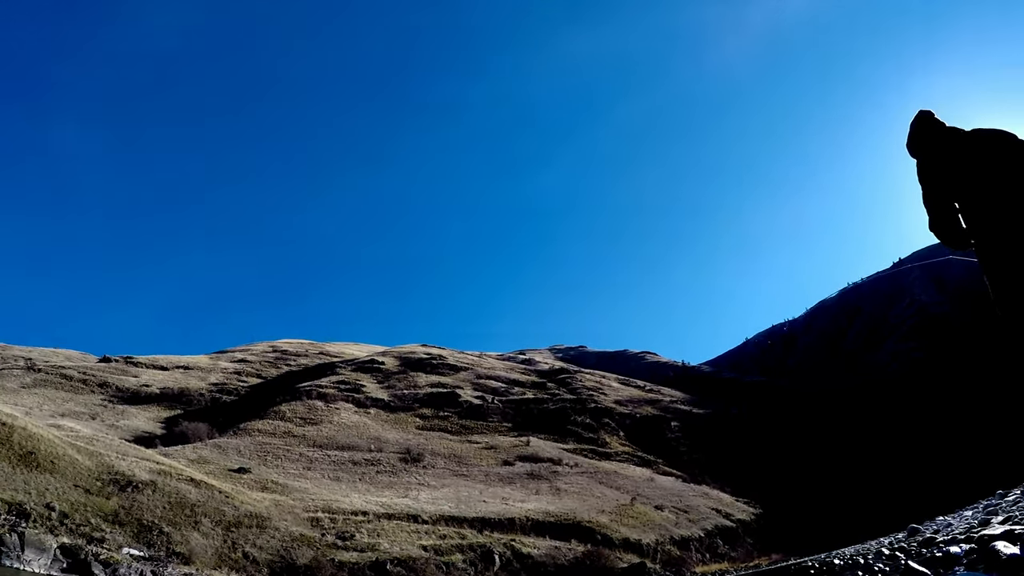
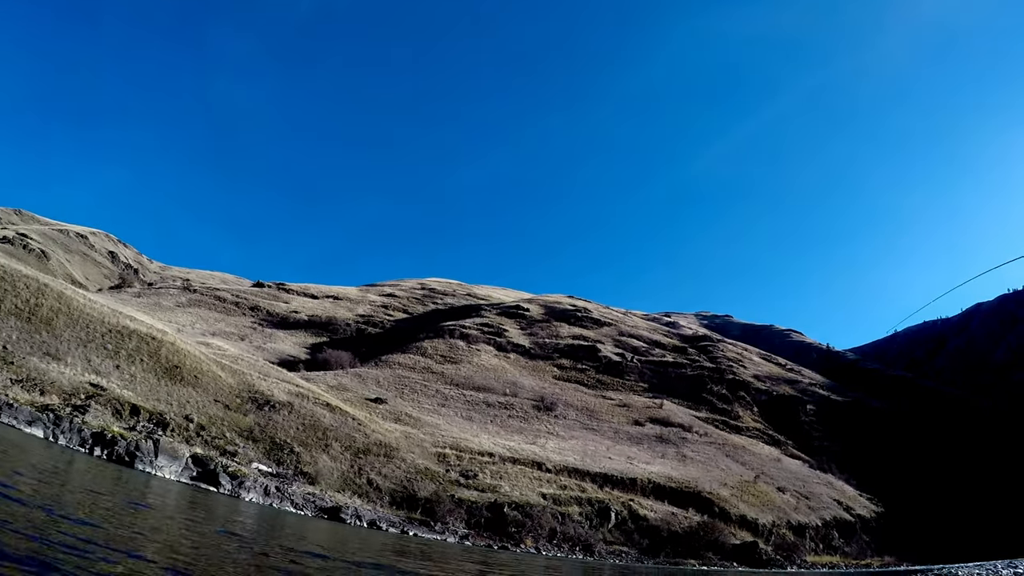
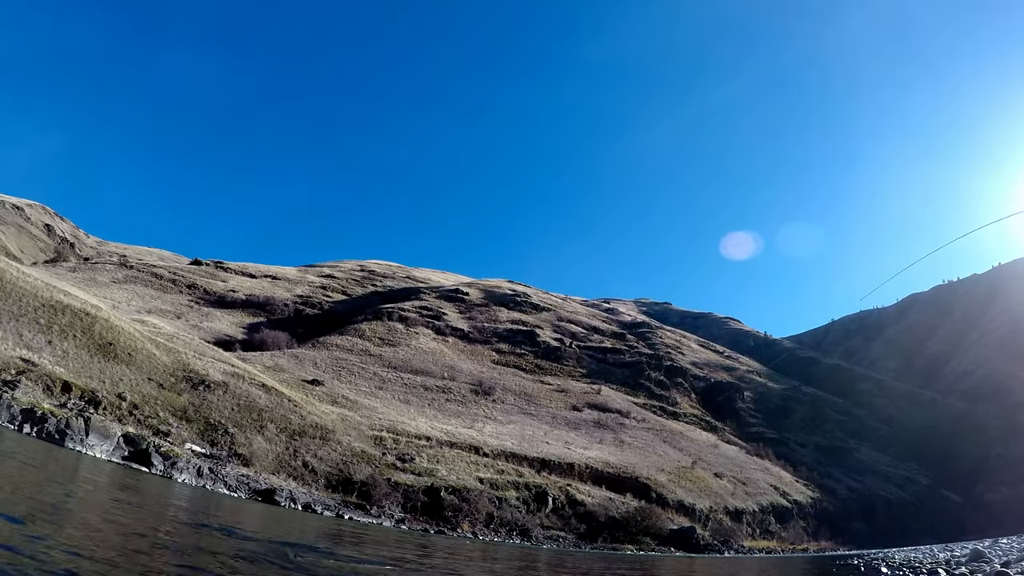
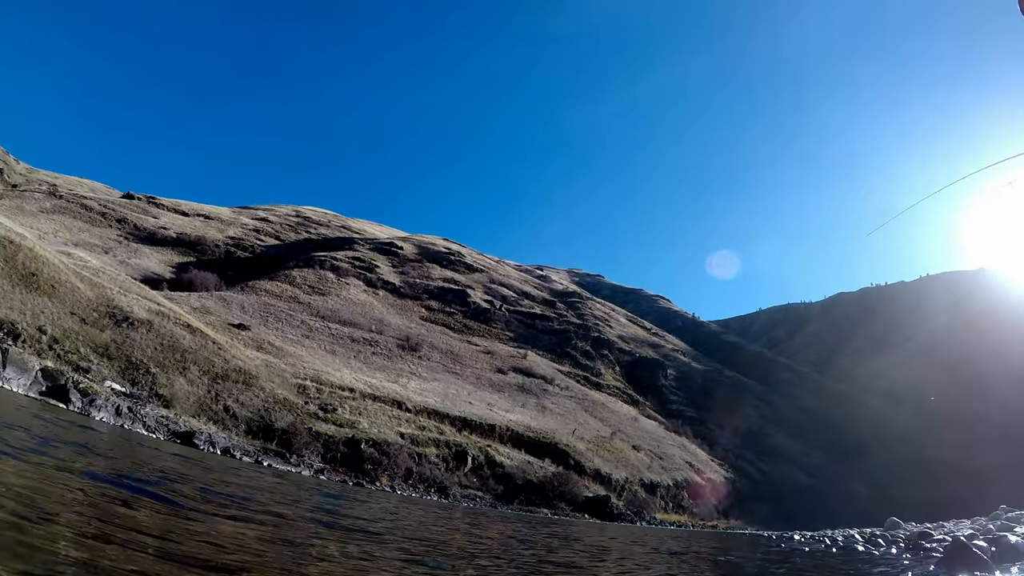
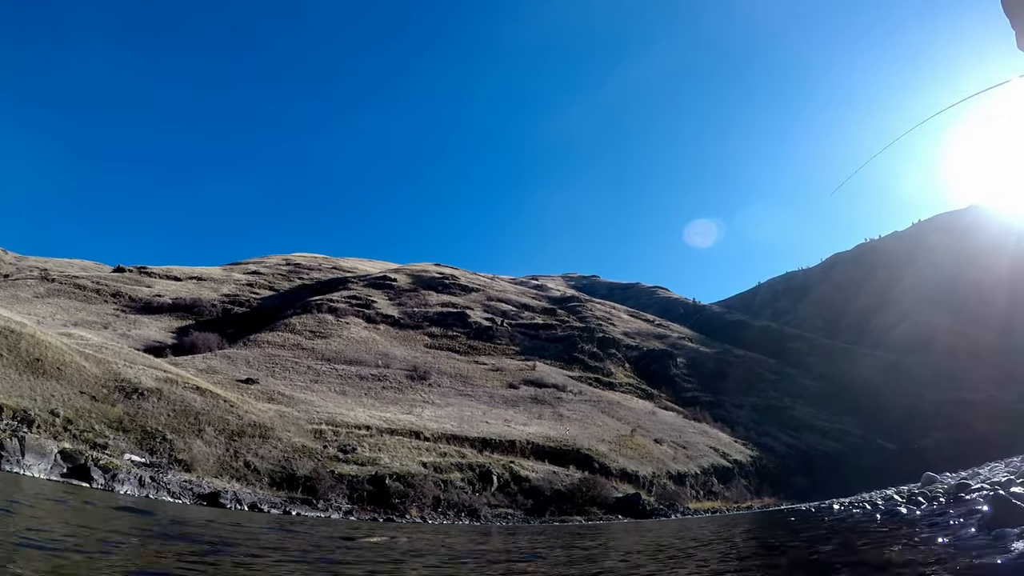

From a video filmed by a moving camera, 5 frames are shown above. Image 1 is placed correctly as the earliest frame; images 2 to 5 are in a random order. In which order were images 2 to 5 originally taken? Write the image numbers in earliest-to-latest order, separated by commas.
2, 3, 5, 4
